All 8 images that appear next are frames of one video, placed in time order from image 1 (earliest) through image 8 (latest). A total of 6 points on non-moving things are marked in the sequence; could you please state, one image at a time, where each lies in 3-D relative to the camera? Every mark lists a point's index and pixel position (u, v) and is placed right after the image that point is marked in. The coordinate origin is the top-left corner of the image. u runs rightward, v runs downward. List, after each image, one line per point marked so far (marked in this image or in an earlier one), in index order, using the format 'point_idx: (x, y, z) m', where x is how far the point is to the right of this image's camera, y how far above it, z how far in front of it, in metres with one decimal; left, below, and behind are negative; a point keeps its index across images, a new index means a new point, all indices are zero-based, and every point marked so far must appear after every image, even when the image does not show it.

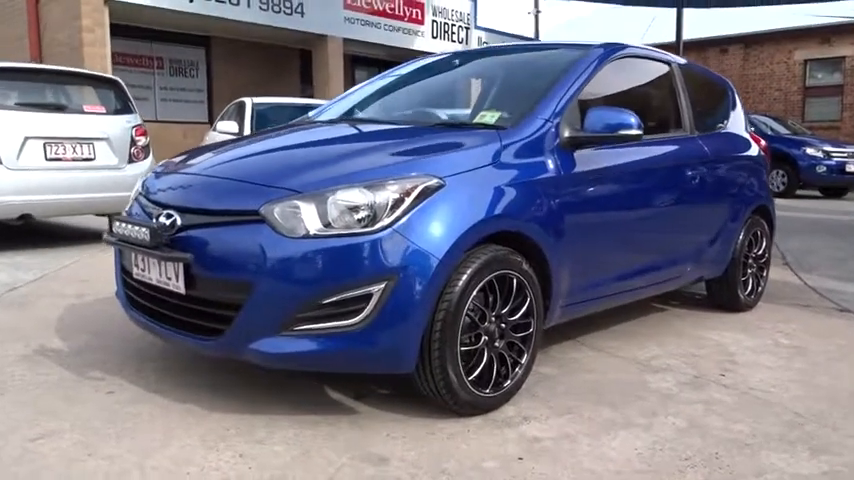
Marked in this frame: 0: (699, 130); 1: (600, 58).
0: (+1.9, +0.8, +5.2) m
1: (+1.1, +1.1, +4.4) m
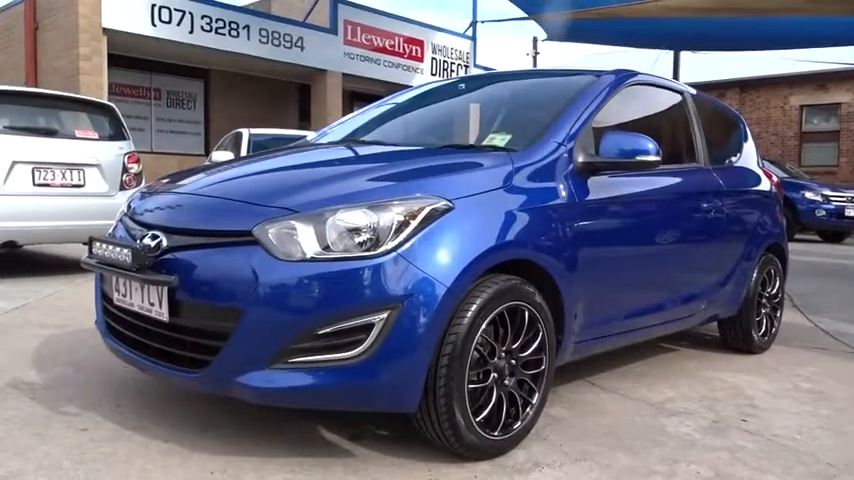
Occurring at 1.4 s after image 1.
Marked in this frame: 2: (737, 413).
0: (+2.0, +0.5, +5.0) m
1: (+1.1, +0.9, +4.3) m
2: (+1.7, -0.9, +4.0) m
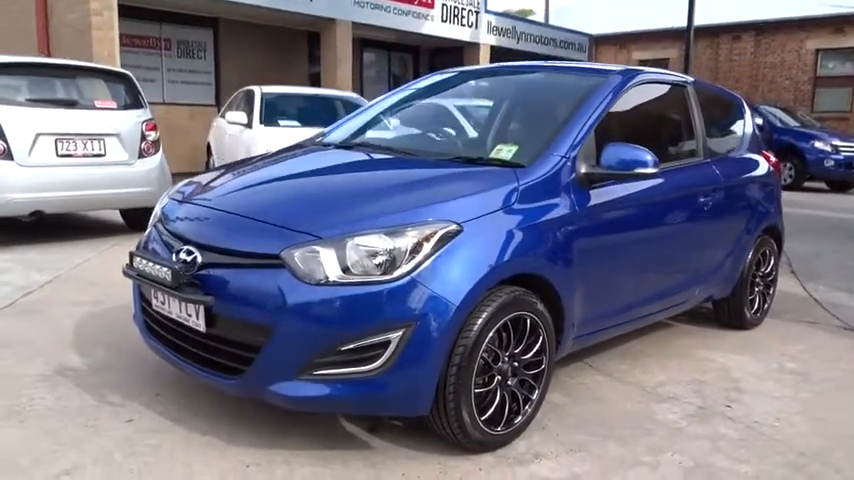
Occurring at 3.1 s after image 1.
0: (+2.0, +0.6, +5.2) m
1: (+1.2, +1.0, +4.4) m
2: (+1.8, -0.9, +4.3) m
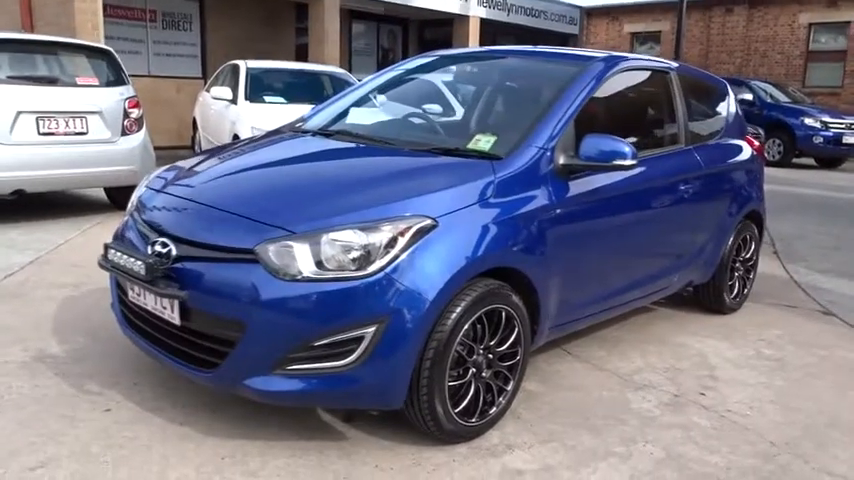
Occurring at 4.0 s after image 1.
0: (+1.9, +0.7, +5.2) m
1: (+1.0, +1.0, +4.4) m
2: (+1.6, -0.9, +4.3) m
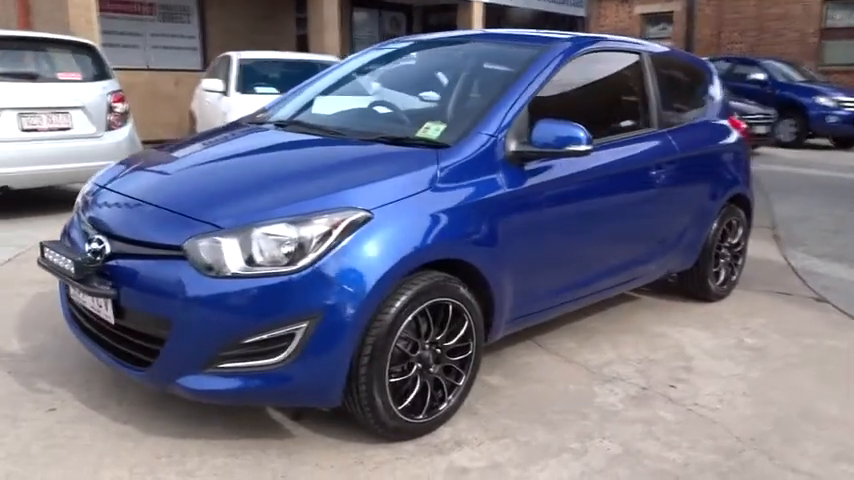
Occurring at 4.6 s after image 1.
0: (+1.7, +0.8, +5.0) m
1: (+0.8, +1.1, +4.3) m
2: (+1.4, -0.8, +4.2) m
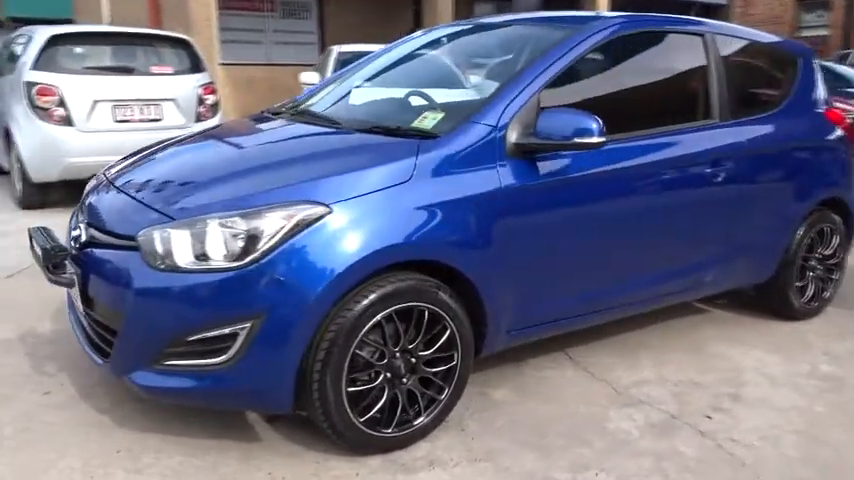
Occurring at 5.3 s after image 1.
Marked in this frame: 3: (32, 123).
0: (+1.9, +0.8, +4.4) m
1: (+0.9, +1.1, +3.8) m
2: (+1.4, -0.8, +3.7) m
3: (-4.1, +1.2, +7.4) m
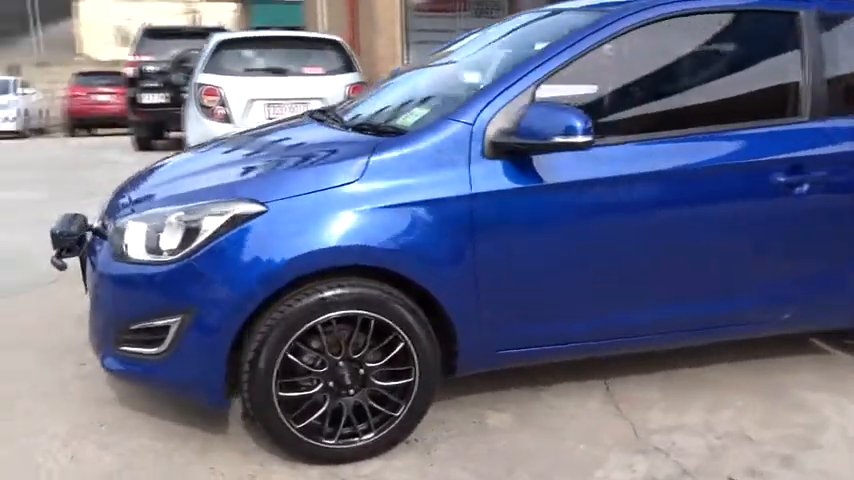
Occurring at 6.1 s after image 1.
0: (+2.1, +0.6, +3.5) m
1: (+1.0, +1.0, +3.3) m
2: (+1.3, -0.9, +3.0) m
3: (-2.6, +1.4, +8.2) m
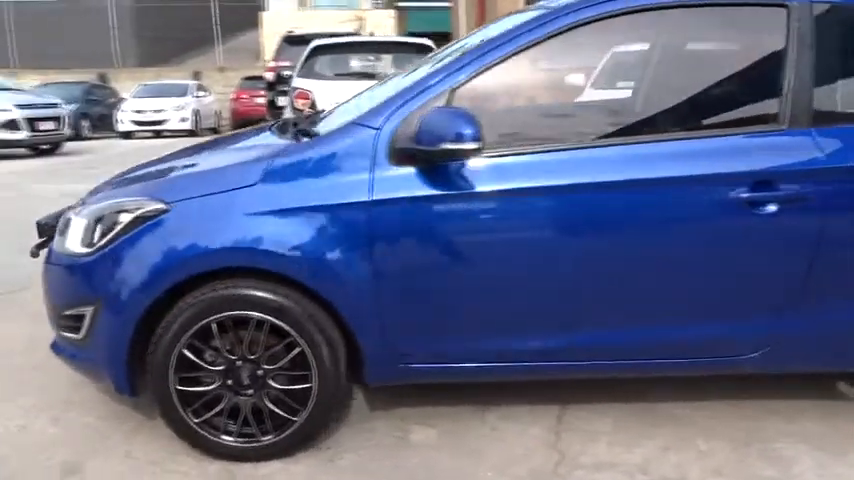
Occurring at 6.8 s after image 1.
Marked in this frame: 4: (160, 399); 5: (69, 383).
0: (+1.8, +0.5, +3.0) m
1: (+0.7, +0.9, +3.0) m
2: (+0.9, -1.0, +2.7) m
3: (-1.6, +1.4, +8.7) m
4: (-1.0, -0.6, +2.9) m
5: (-1.8, -0.7, +3.8) m
